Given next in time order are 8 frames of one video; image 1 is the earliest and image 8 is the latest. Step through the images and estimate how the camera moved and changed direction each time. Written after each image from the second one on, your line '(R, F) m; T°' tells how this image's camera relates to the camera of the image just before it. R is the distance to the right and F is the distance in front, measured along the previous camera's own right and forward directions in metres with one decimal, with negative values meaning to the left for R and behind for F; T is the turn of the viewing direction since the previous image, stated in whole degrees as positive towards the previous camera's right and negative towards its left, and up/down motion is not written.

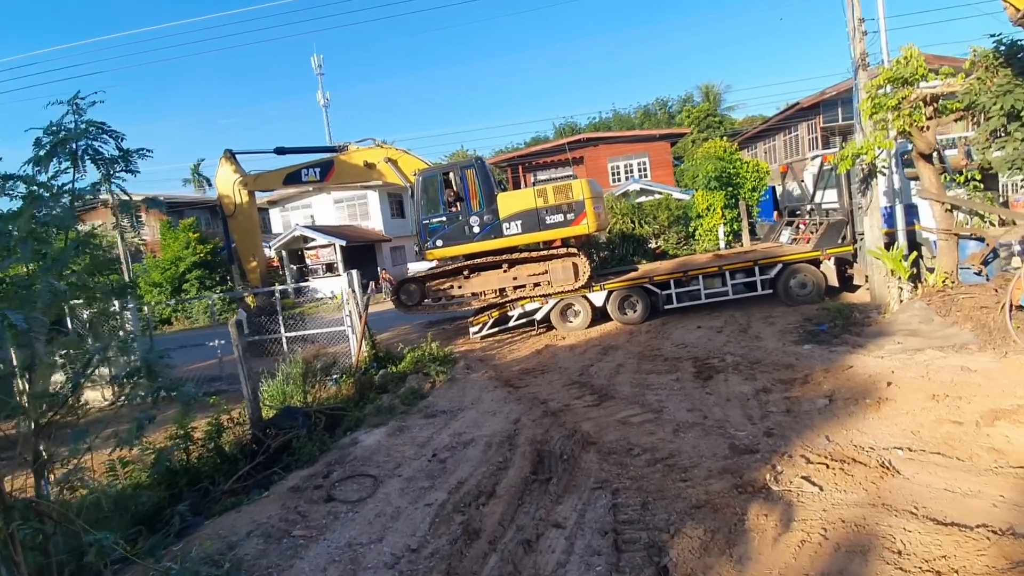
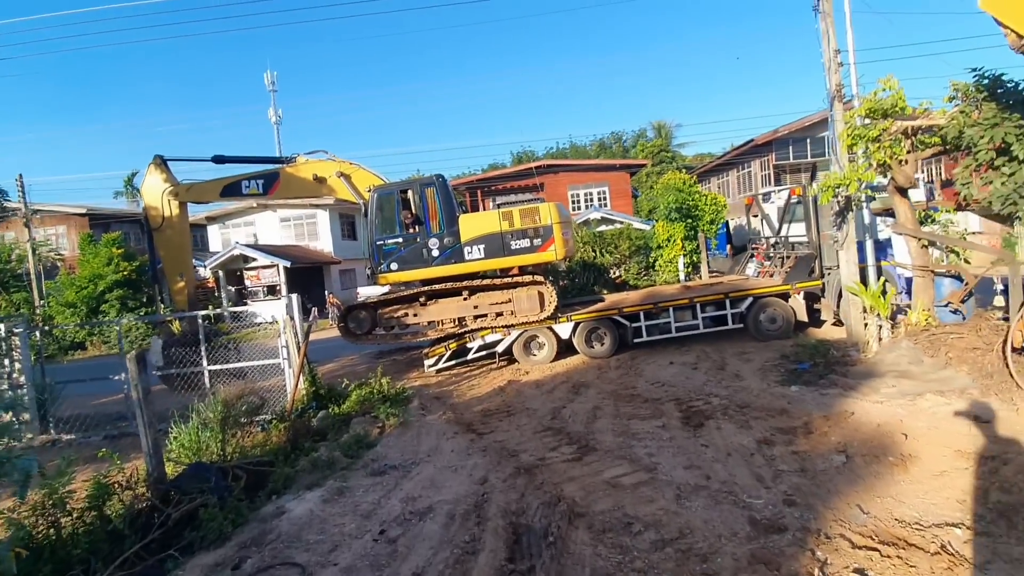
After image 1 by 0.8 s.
(-0.2, +1.0) m; +5°
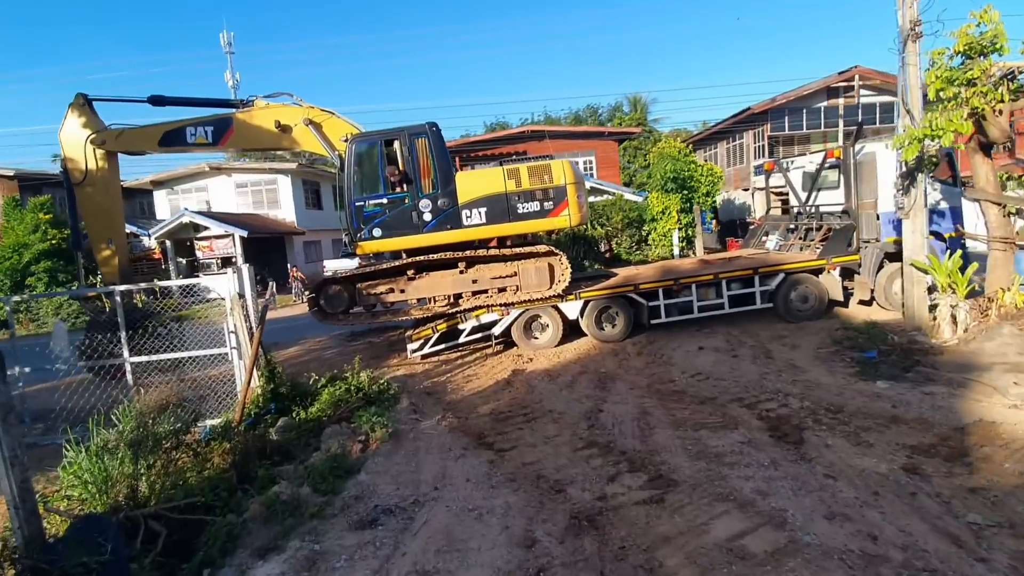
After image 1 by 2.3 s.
(-0.6, +1.8) m; +4°
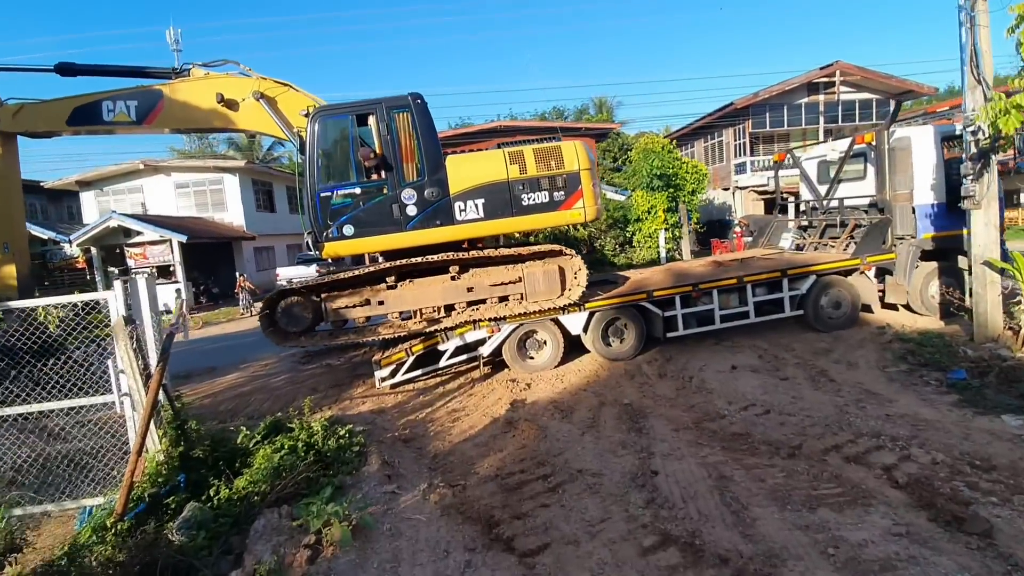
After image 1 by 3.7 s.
(-0.4, +1.8) m; +4°
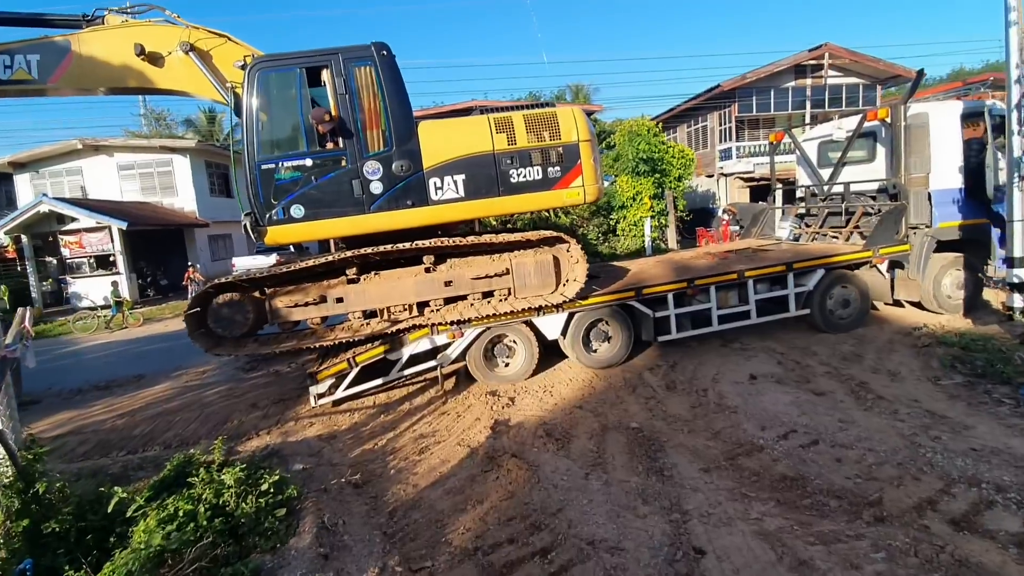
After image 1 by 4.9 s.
(-0.1, +1.3) m; +3°
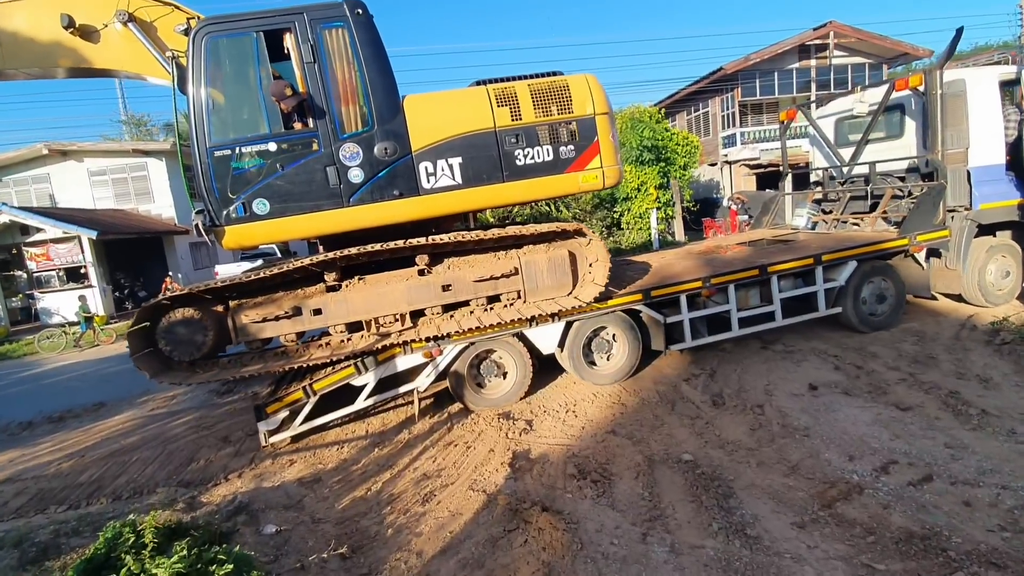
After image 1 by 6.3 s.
(-0.2, +1.0) m; +1°
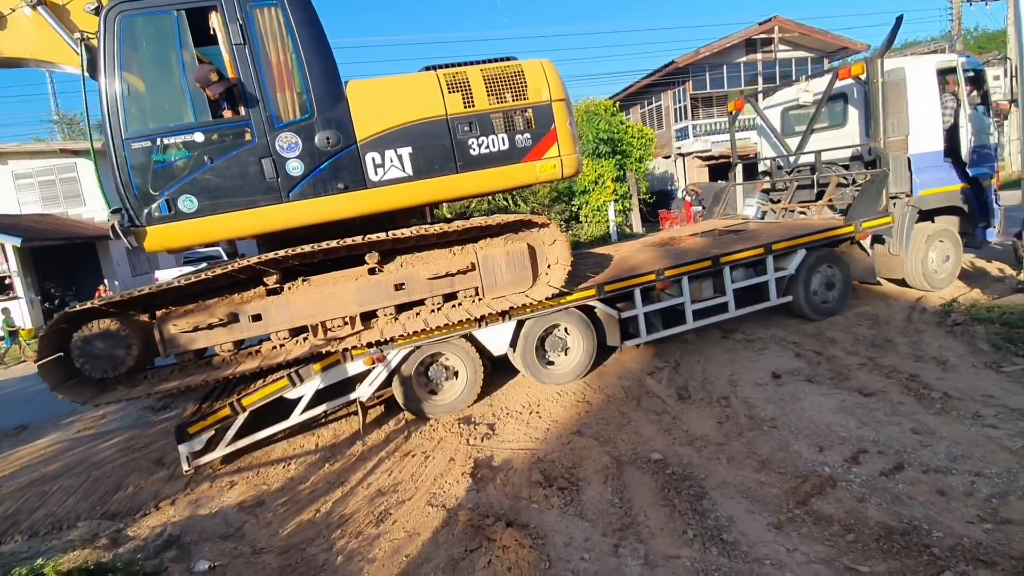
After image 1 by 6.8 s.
(0.0, +0.3) m; +4°
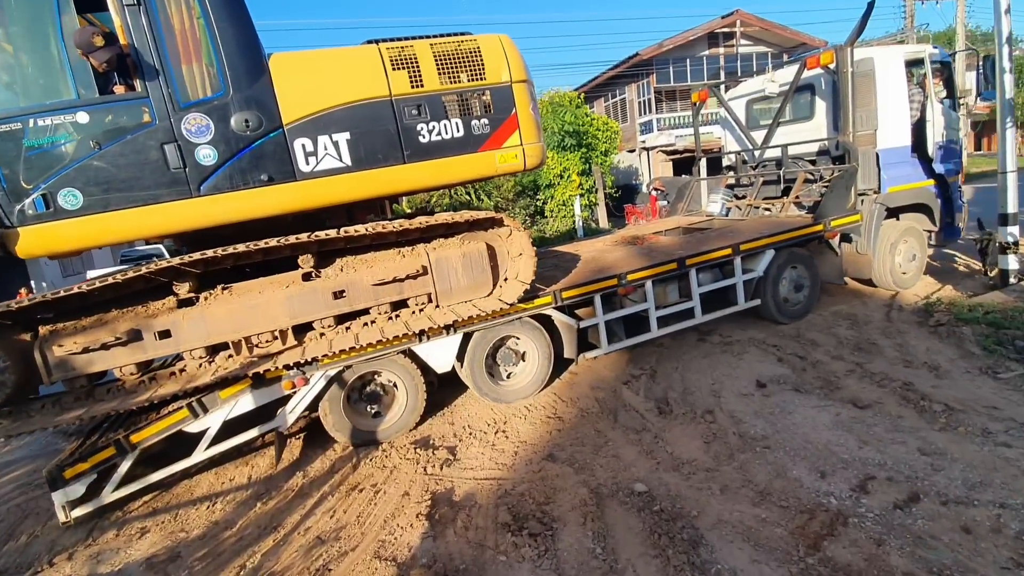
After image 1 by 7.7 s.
(0.0, +0.6) m; +4°
